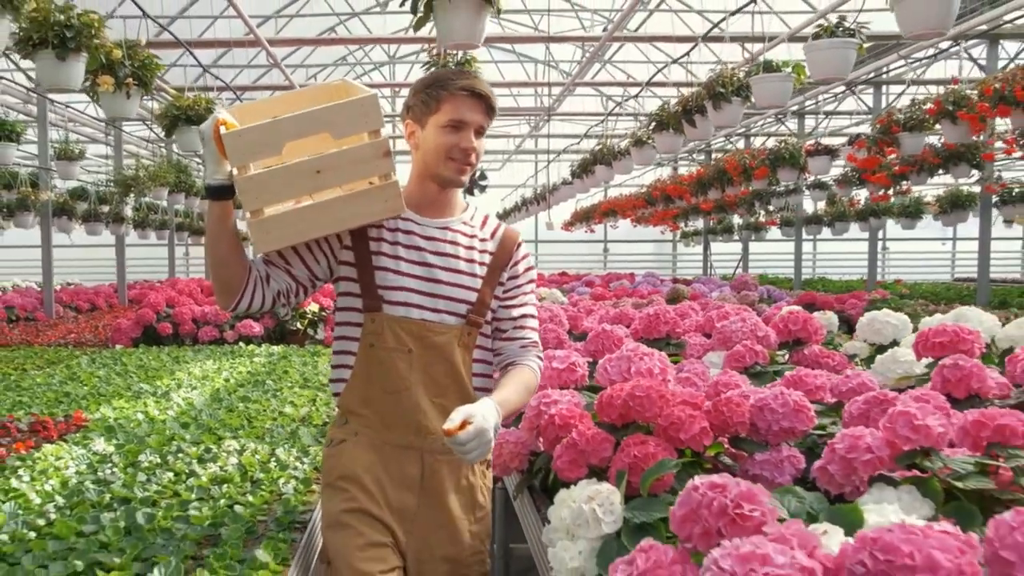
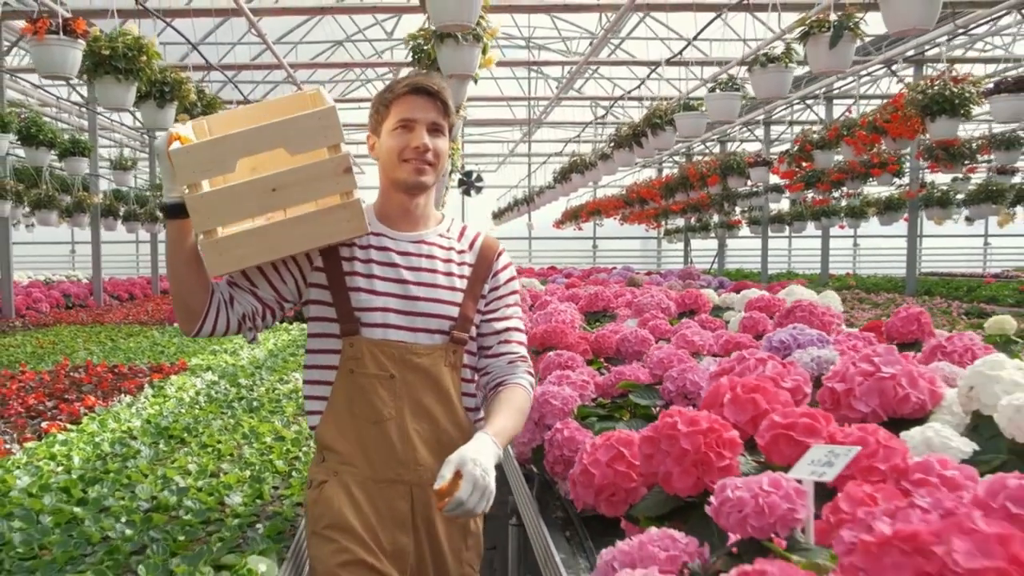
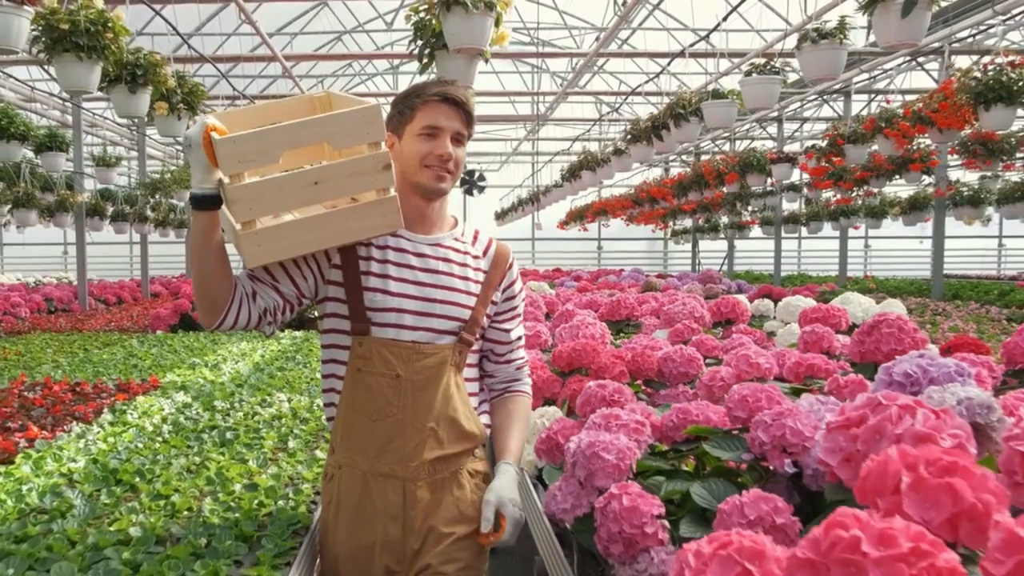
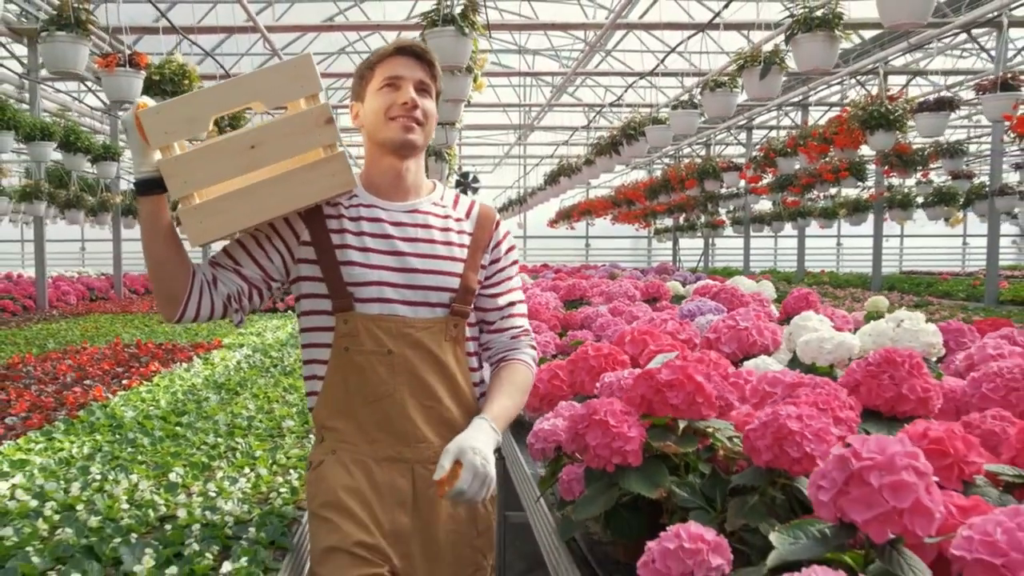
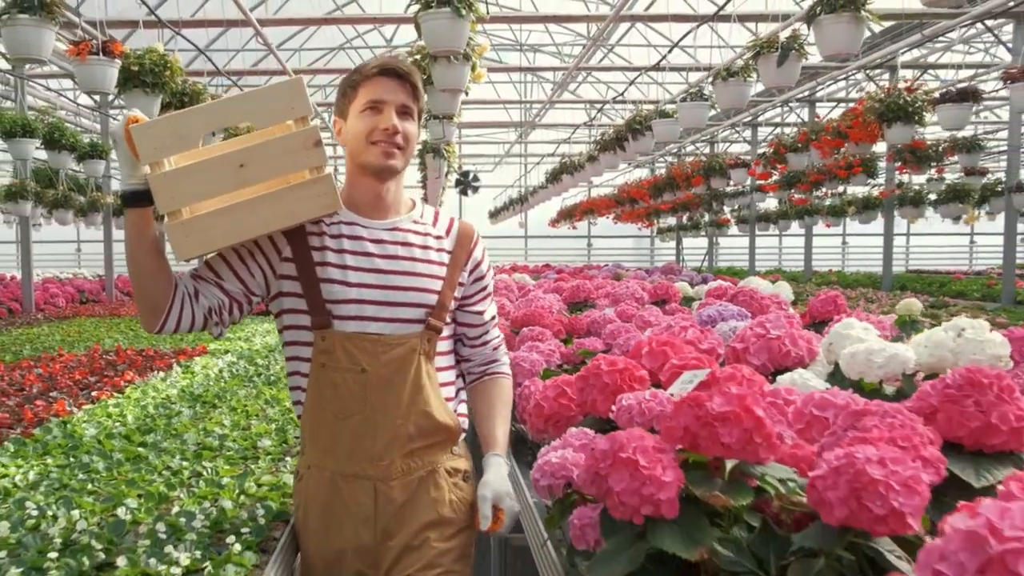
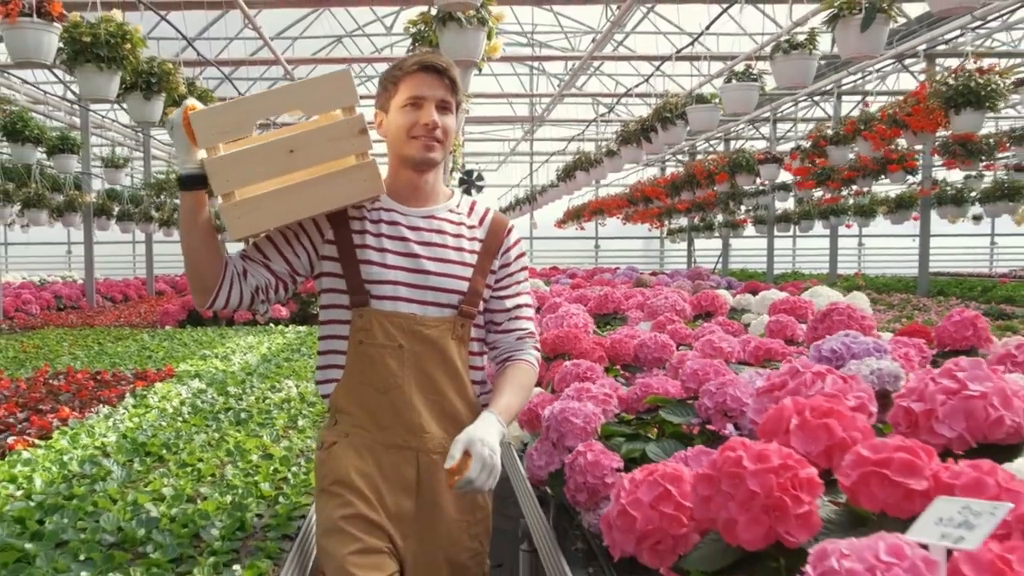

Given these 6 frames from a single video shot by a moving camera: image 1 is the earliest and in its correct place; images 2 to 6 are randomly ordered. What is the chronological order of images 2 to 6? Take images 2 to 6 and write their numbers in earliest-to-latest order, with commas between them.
3, 6, 2, 5, 4
